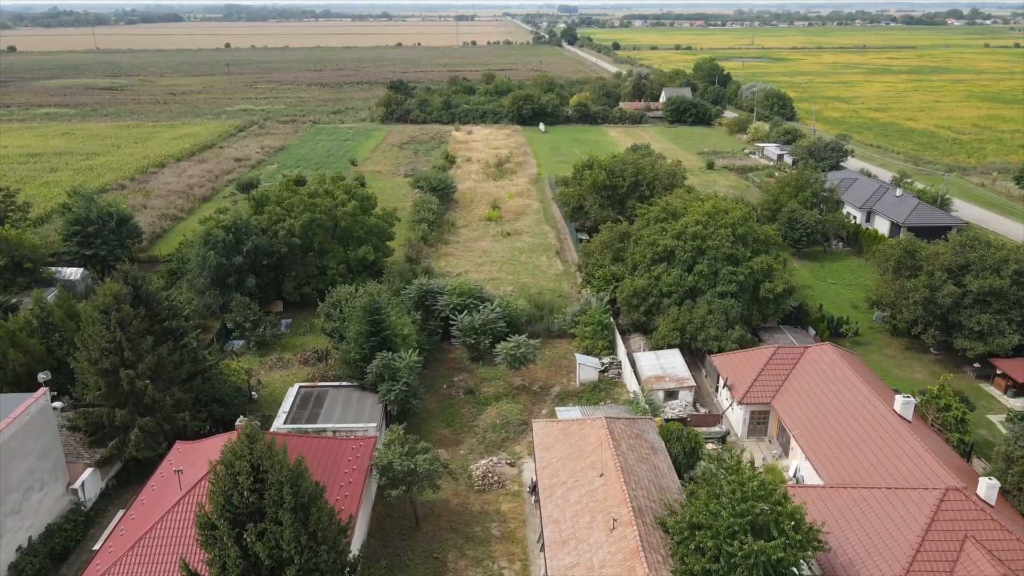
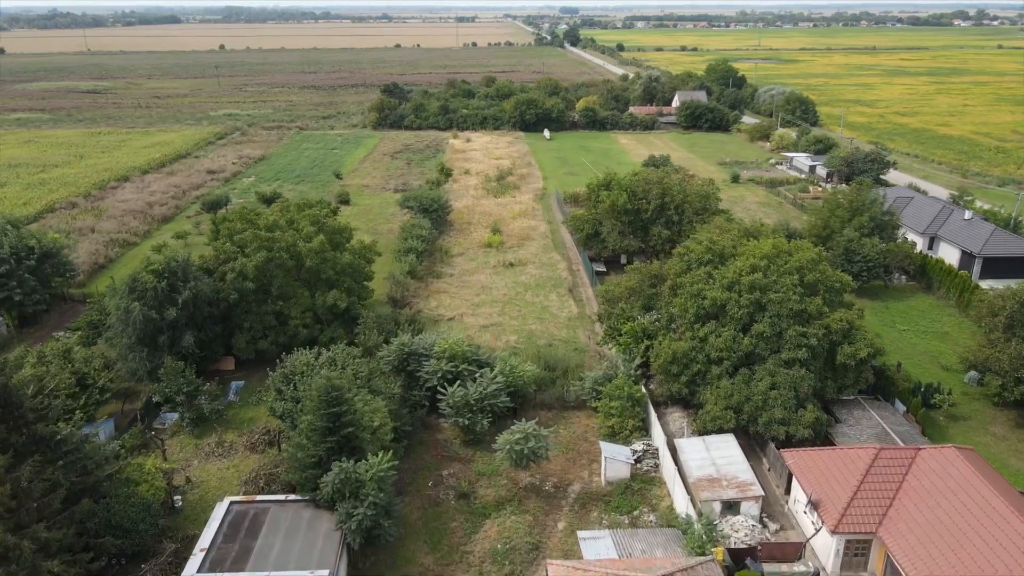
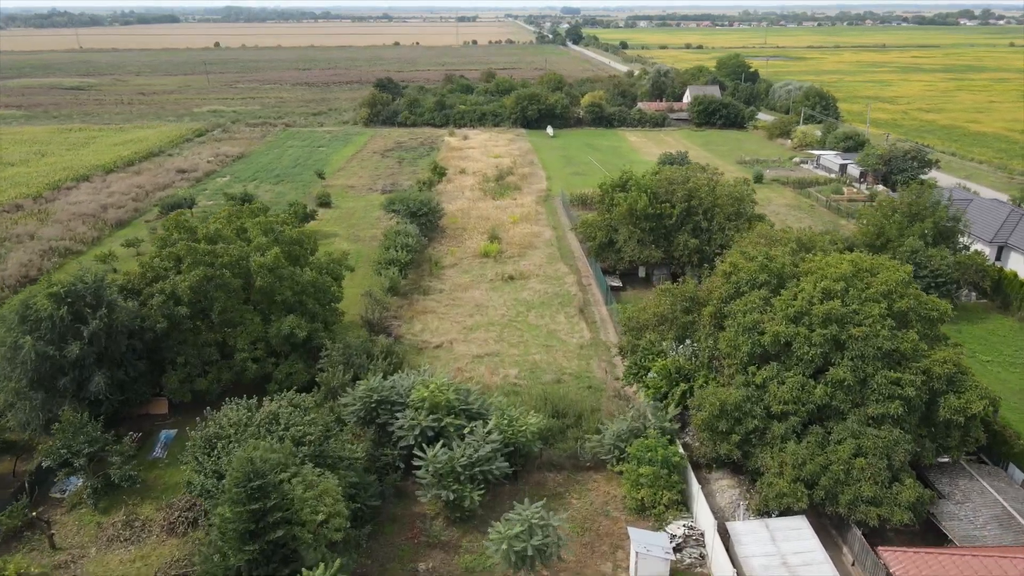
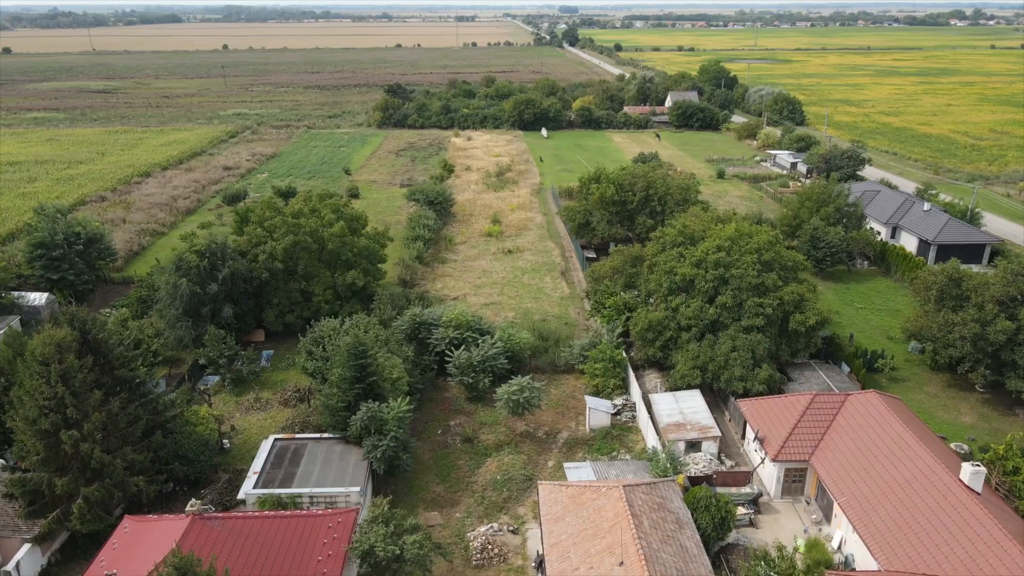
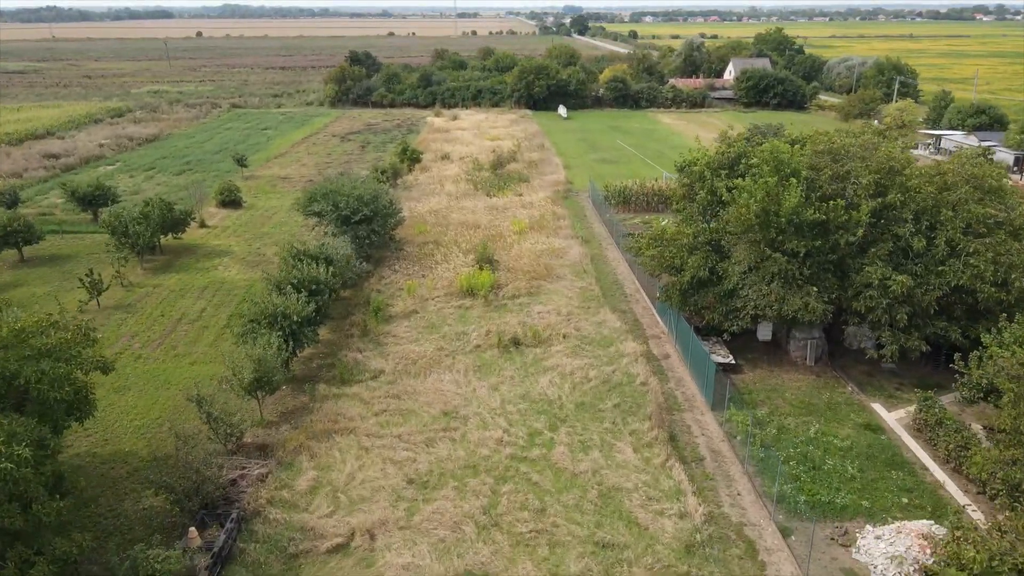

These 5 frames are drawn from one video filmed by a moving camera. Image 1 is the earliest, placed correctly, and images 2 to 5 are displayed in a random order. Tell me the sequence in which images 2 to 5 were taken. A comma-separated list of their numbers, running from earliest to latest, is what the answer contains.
4, 2, 3, 5
